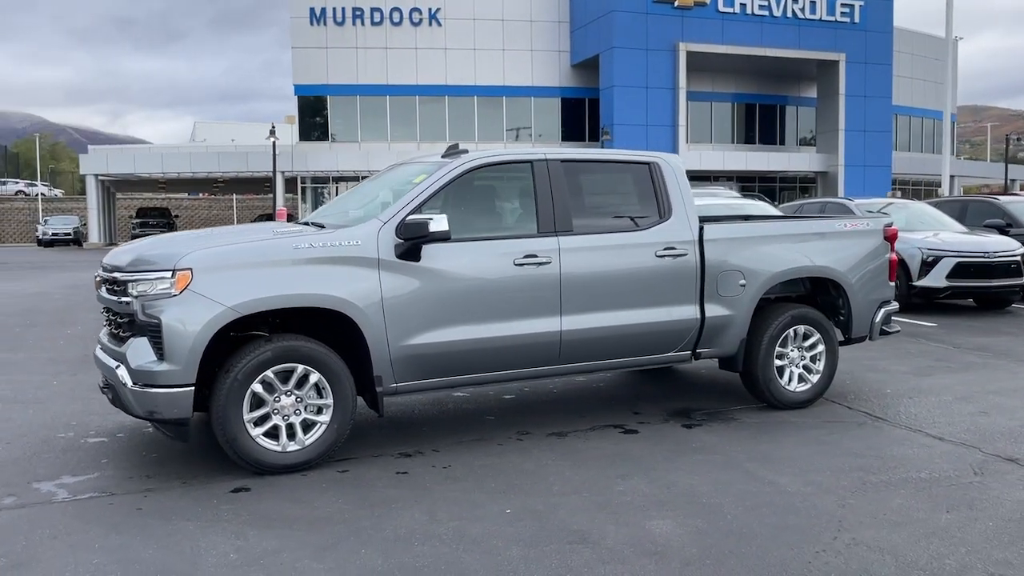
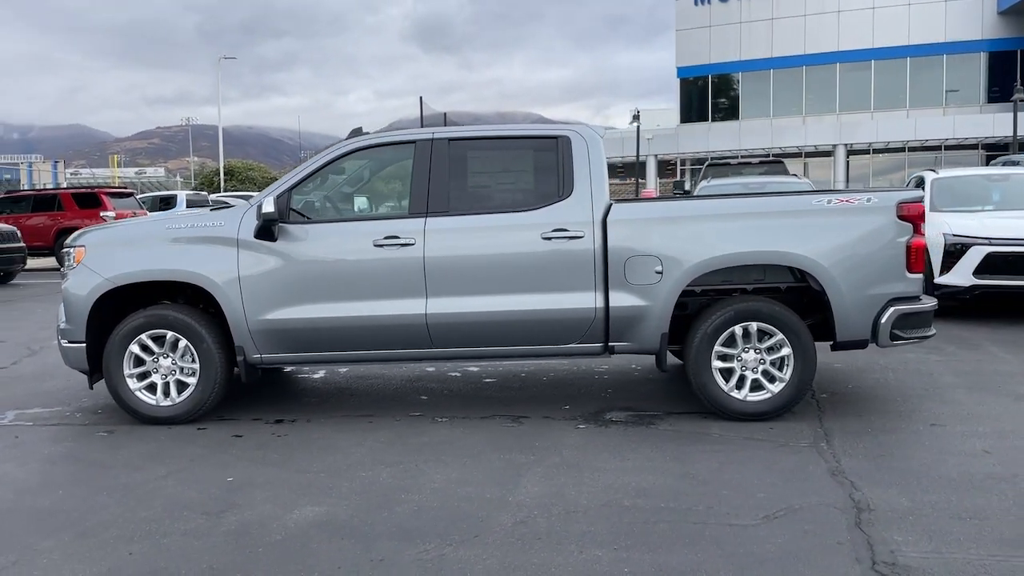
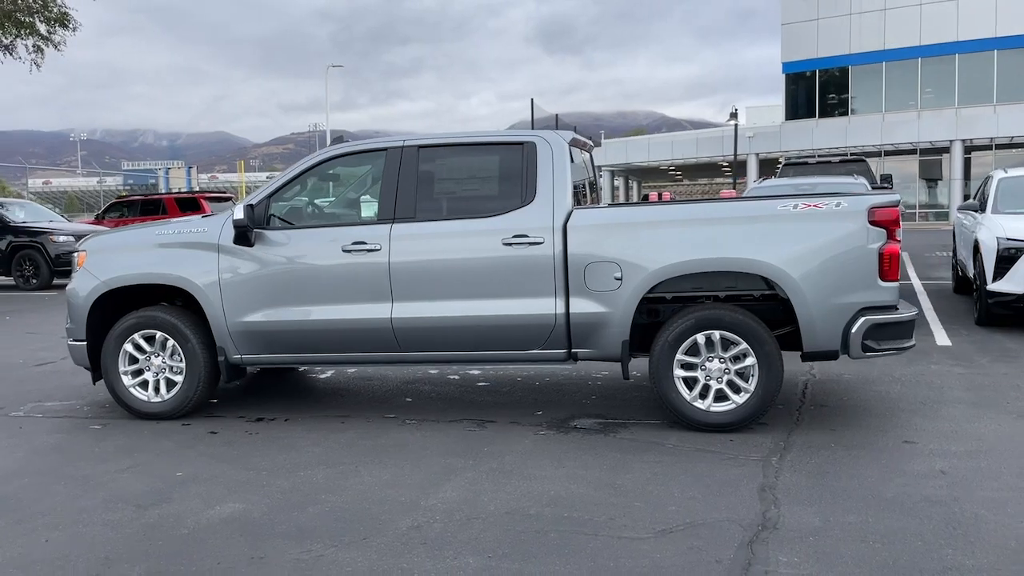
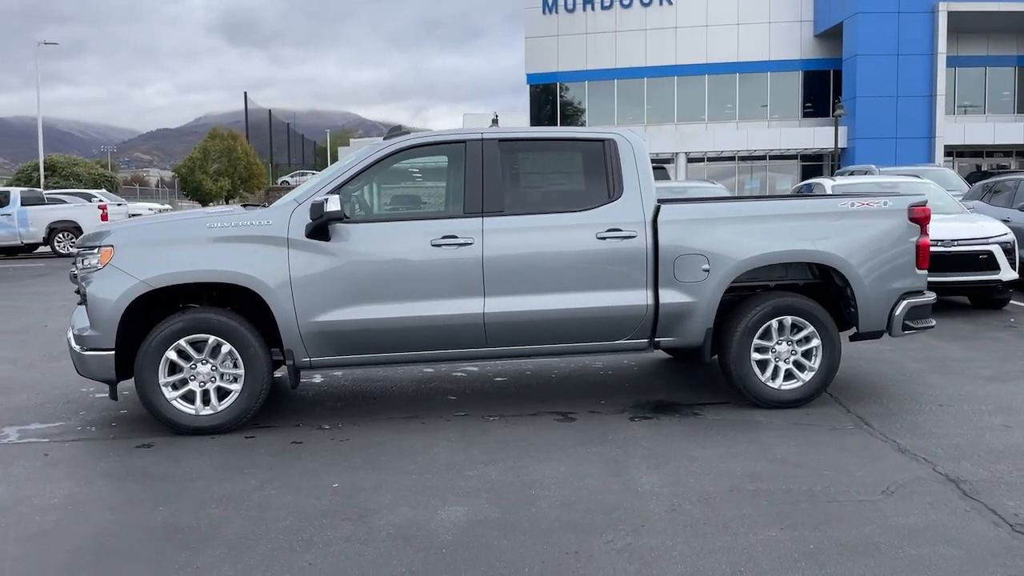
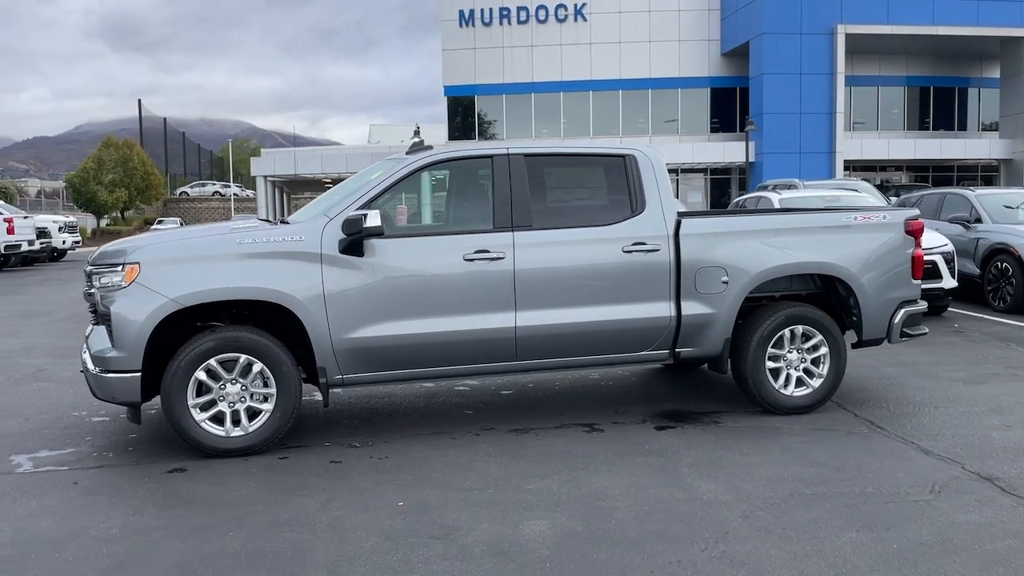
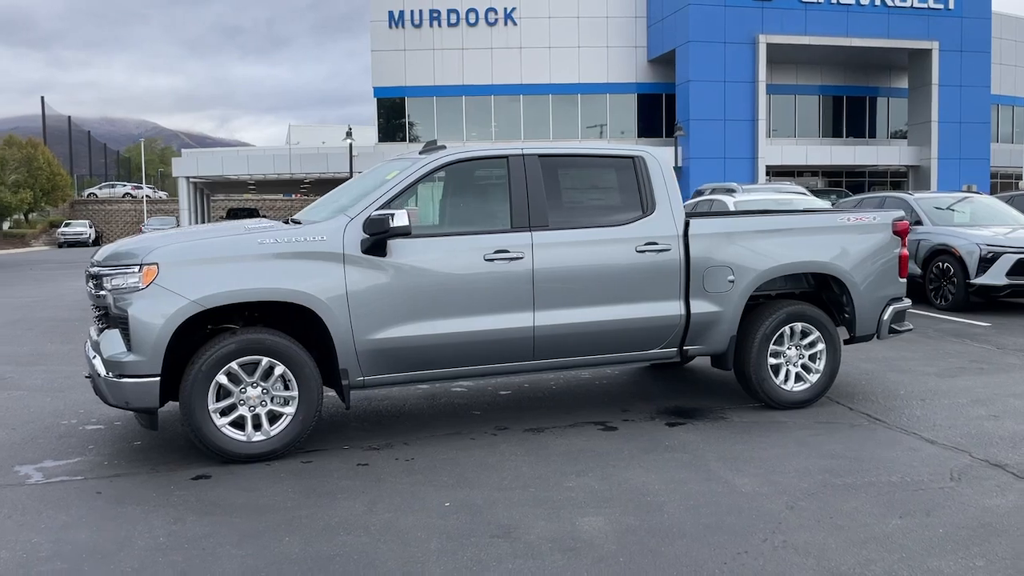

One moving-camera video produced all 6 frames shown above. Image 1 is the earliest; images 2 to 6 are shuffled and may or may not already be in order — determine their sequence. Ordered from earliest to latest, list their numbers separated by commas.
6, 5, 4, 2, 3
